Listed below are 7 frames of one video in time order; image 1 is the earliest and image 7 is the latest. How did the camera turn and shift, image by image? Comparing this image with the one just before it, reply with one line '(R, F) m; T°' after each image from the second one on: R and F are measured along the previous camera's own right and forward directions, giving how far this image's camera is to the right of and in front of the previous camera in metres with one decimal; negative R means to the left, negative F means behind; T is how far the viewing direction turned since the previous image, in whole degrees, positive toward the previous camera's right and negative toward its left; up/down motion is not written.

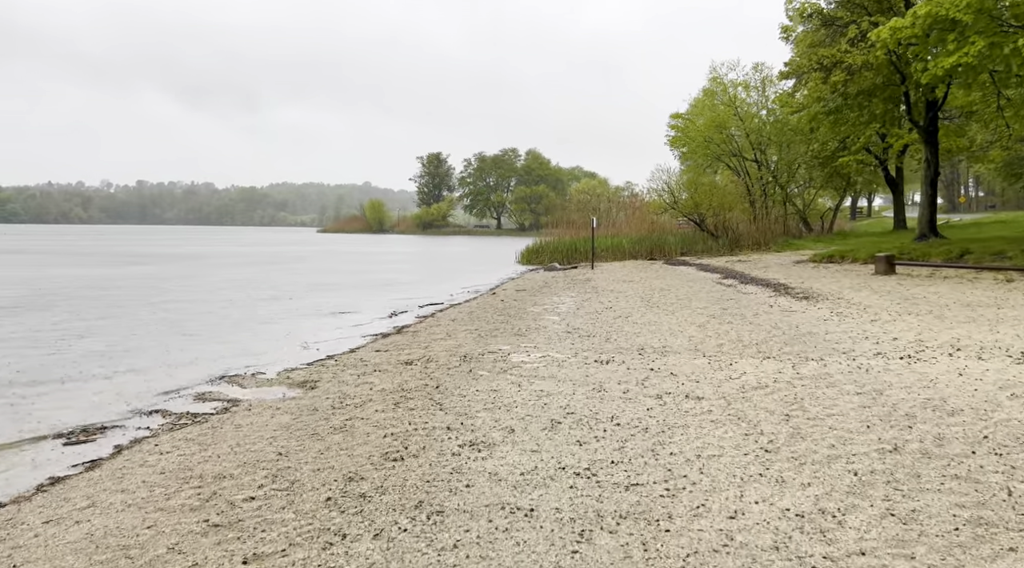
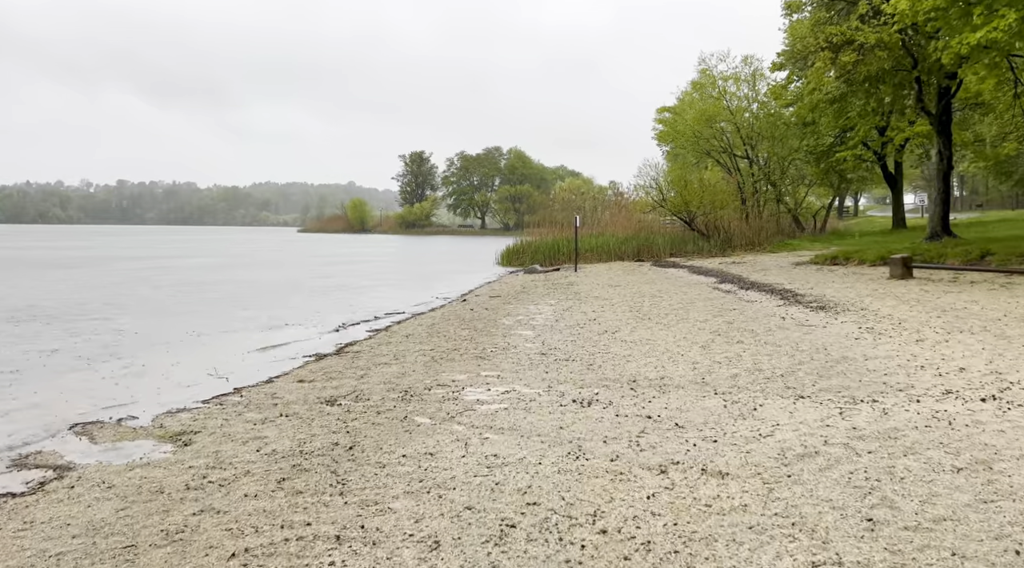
(+0.3, +2.1) m; +1°
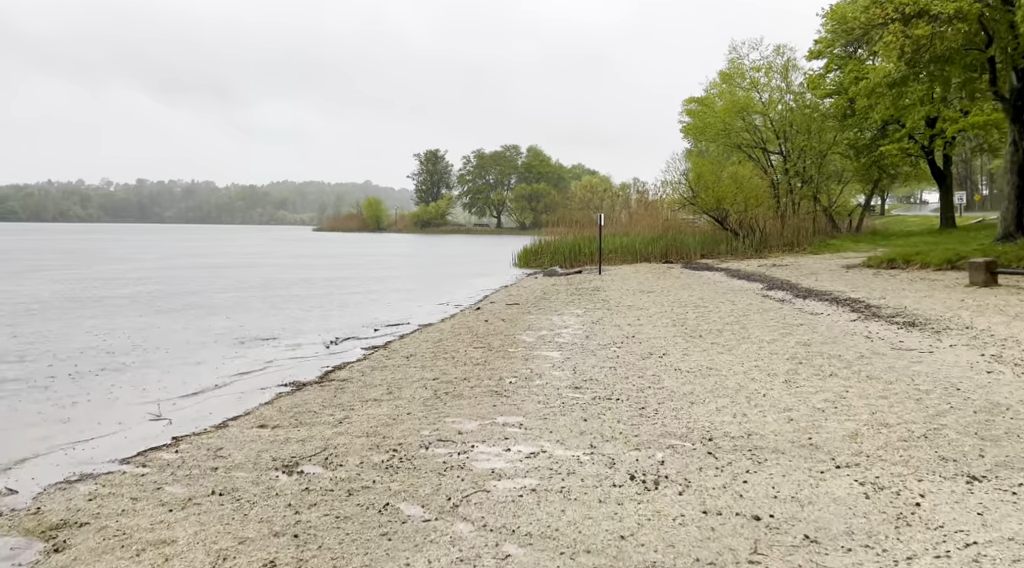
(-0.1, +2.1) m; -1°
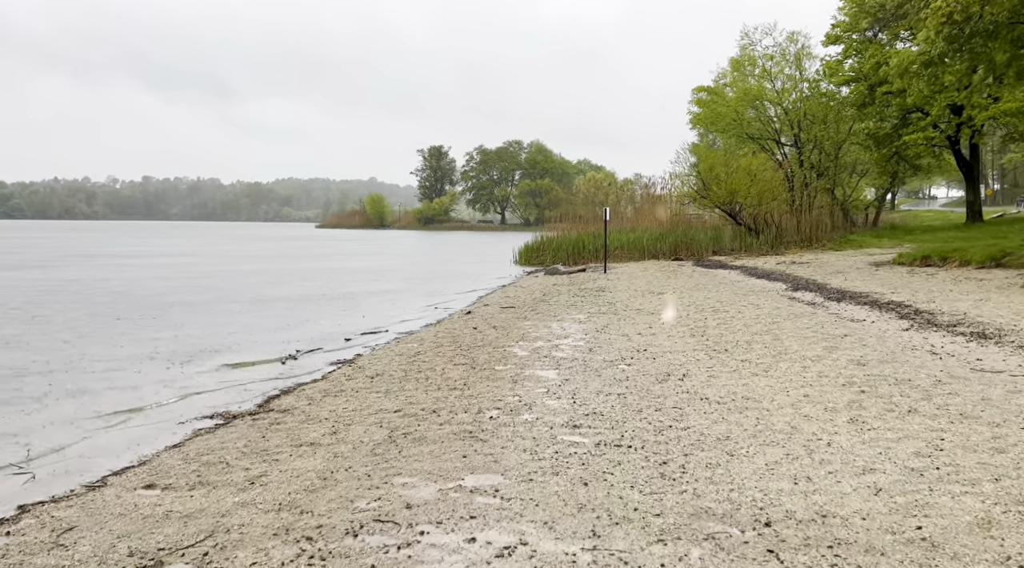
(+0.2, +1.7) m; 0°
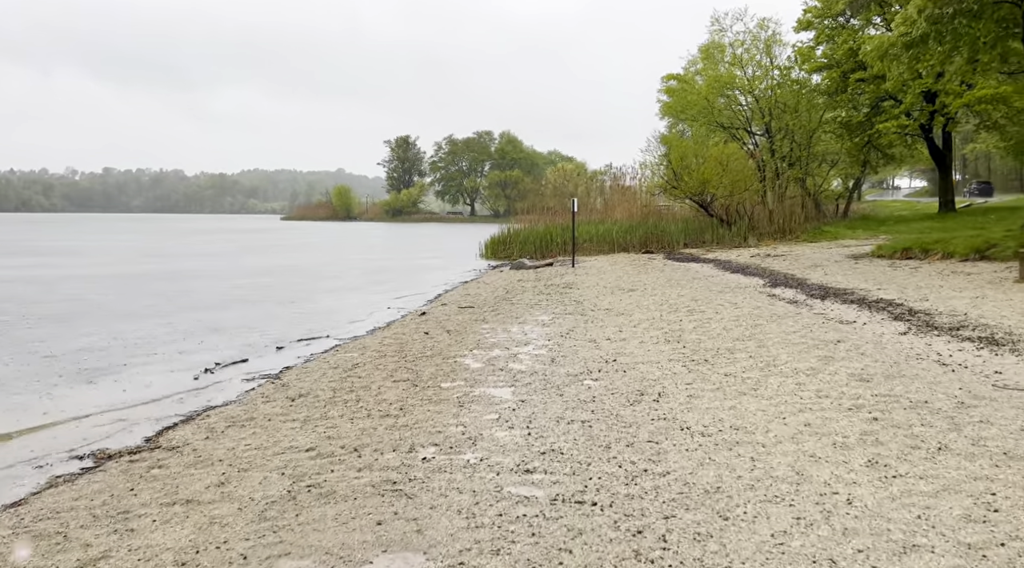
(+0.2, +1.2) m; +2°
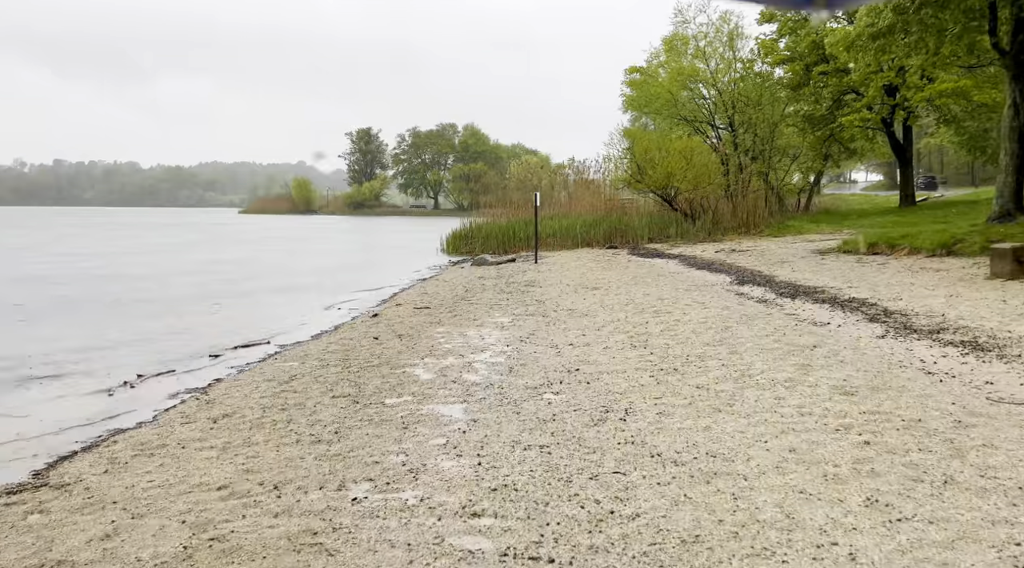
(+0.1, +0.7) m; +3°
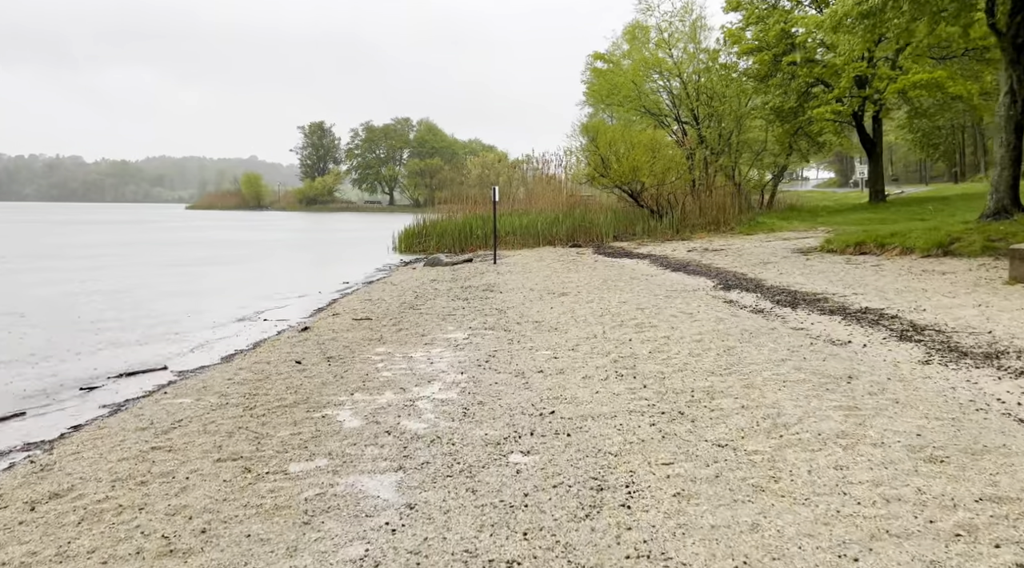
(0.0, +1.8) m; +3°
